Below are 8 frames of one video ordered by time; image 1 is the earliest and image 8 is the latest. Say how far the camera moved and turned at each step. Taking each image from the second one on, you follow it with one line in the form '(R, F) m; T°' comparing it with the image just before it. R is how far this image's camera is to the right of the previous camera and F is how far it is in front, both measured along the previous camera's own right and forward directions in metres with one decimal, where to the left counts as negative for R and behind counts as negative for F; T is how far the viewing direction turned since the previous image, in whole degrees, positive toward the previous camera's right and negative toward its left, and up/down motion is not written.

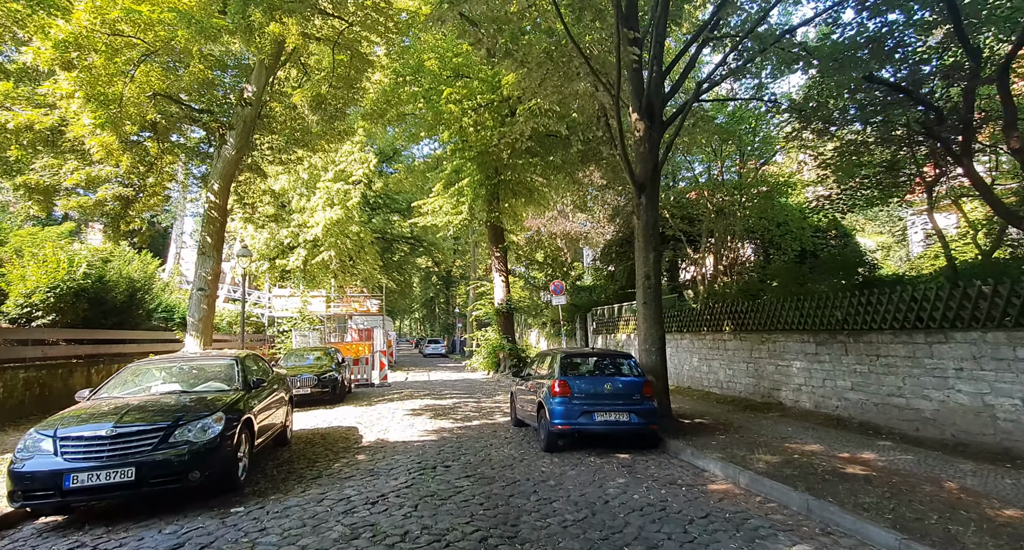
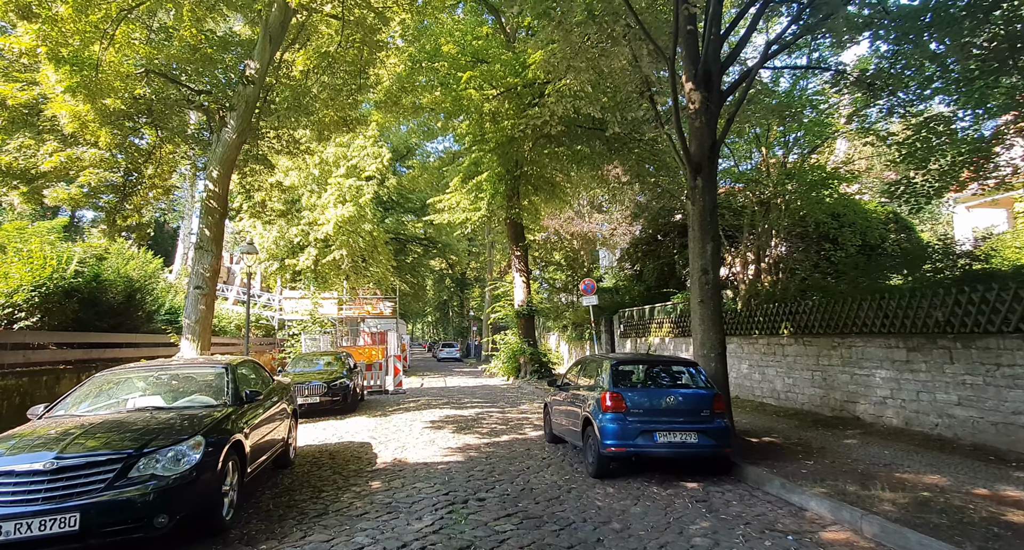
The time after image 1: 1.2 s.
(-0.3, +1.1) m; -1°
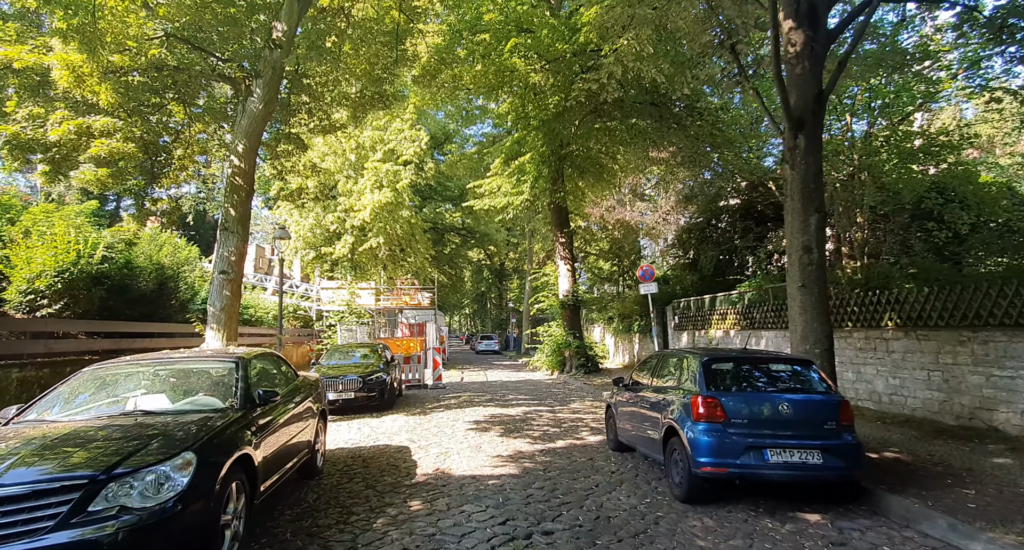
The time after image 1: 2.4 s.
(-0.3, +1.1) m; -4°
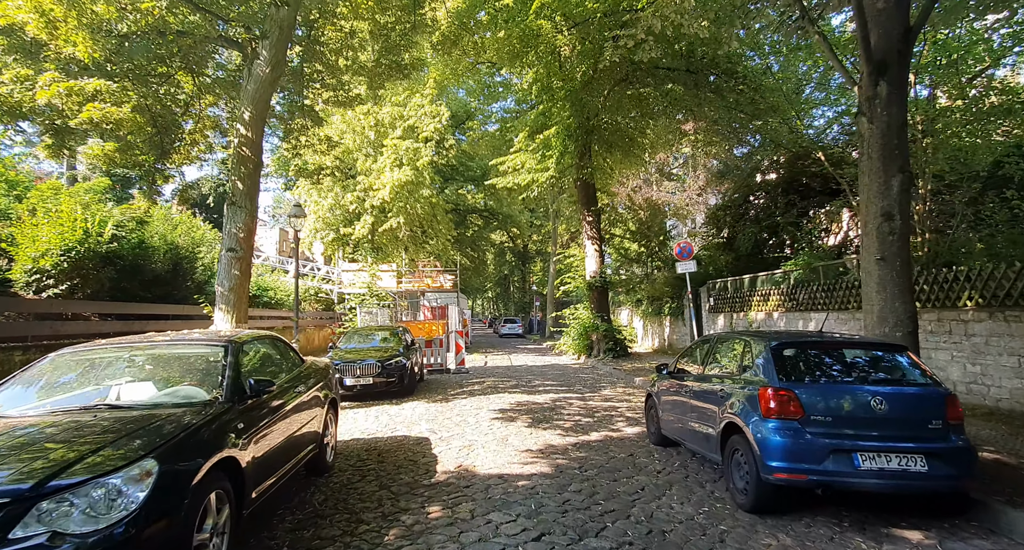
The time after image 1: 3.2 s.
(-0.1, +0.7) m; -2°
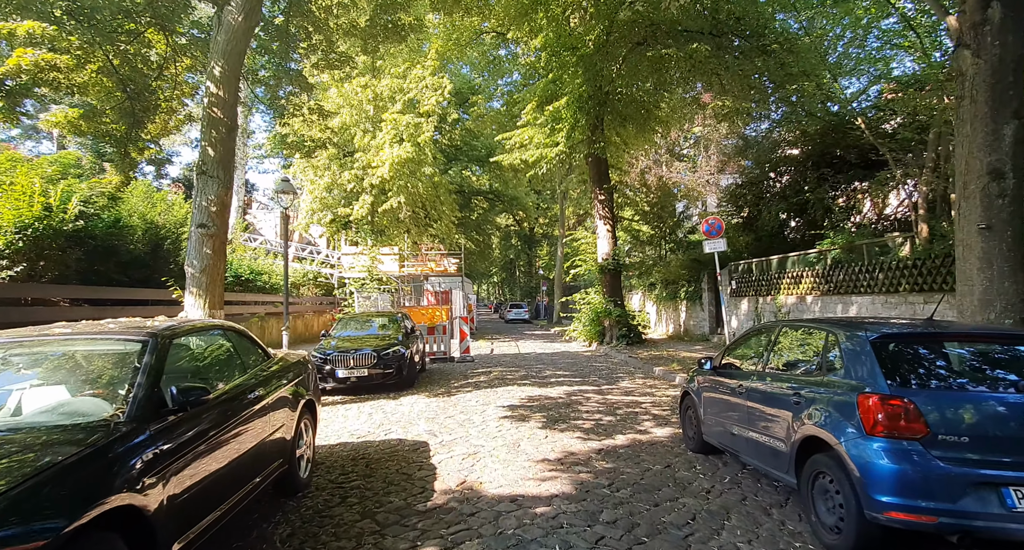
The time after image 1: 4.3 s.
(-0.1, +1.0) m; -1°
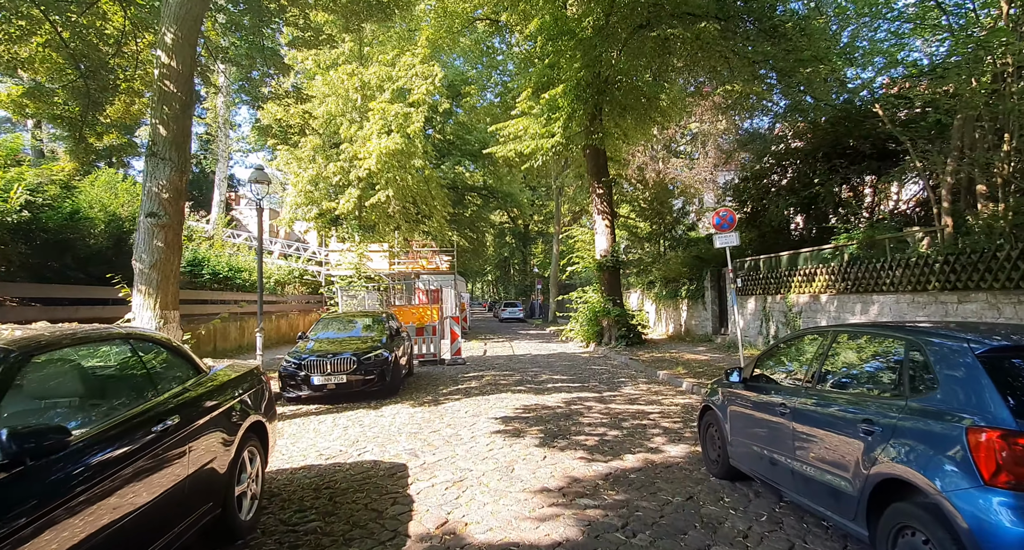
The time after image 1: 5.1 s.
(0.0, +0.8) m; +1°
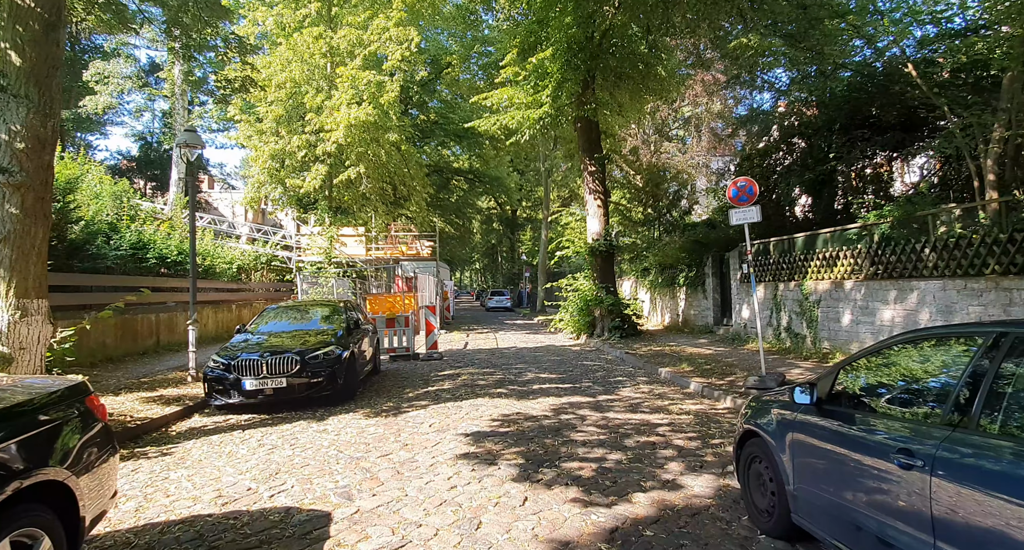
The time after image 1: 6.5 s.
(+0.2, +1.5) m; +1°
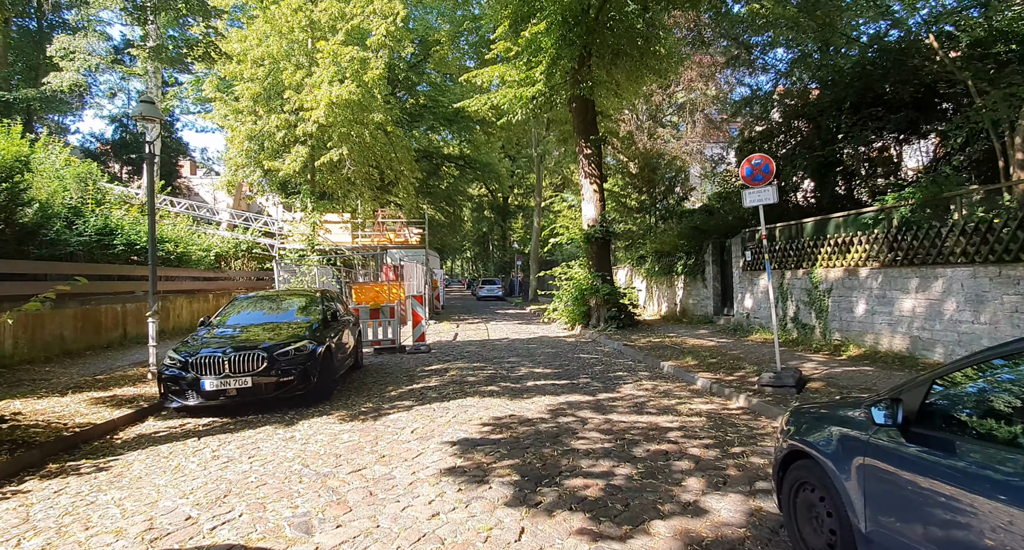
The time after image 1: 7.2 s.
(0.0, +0.7) m; +1°
